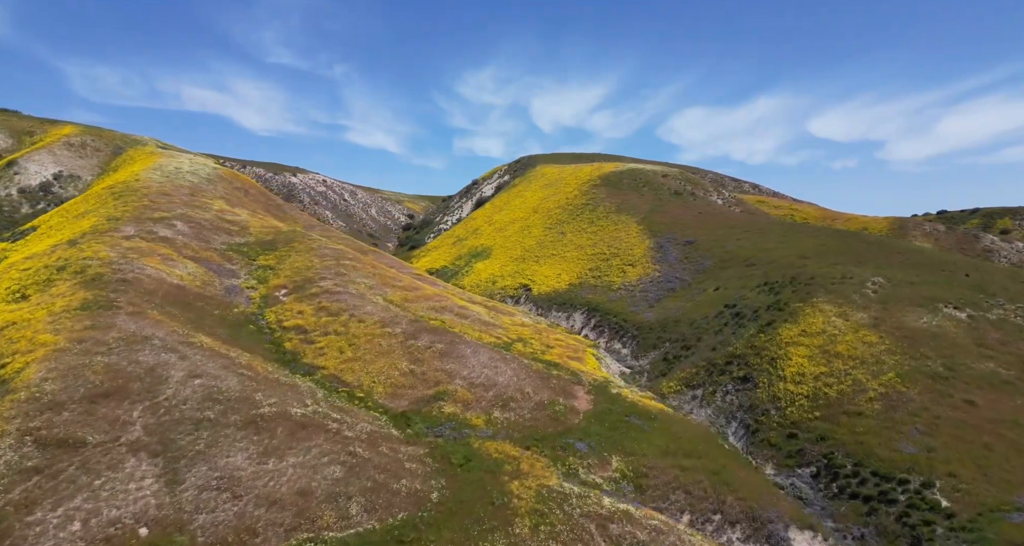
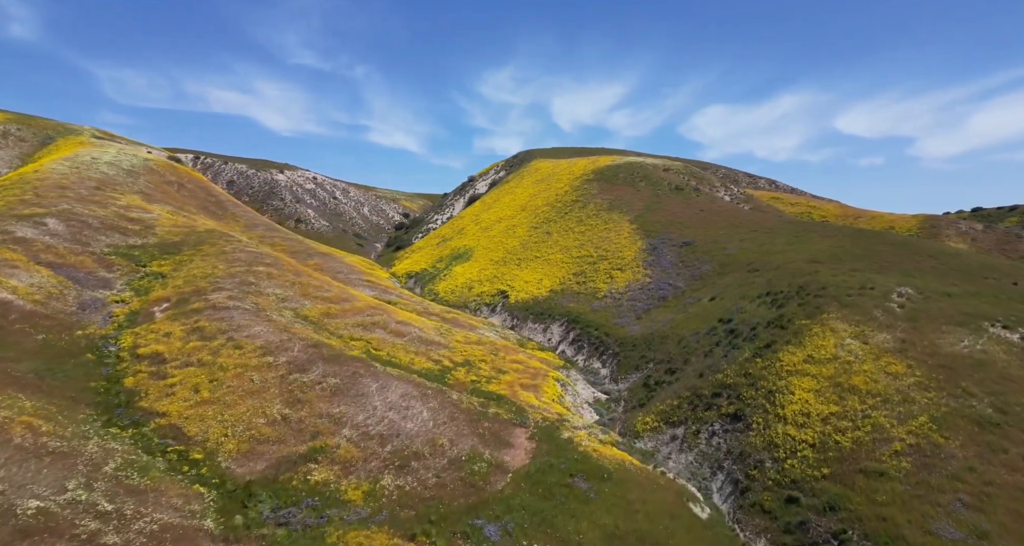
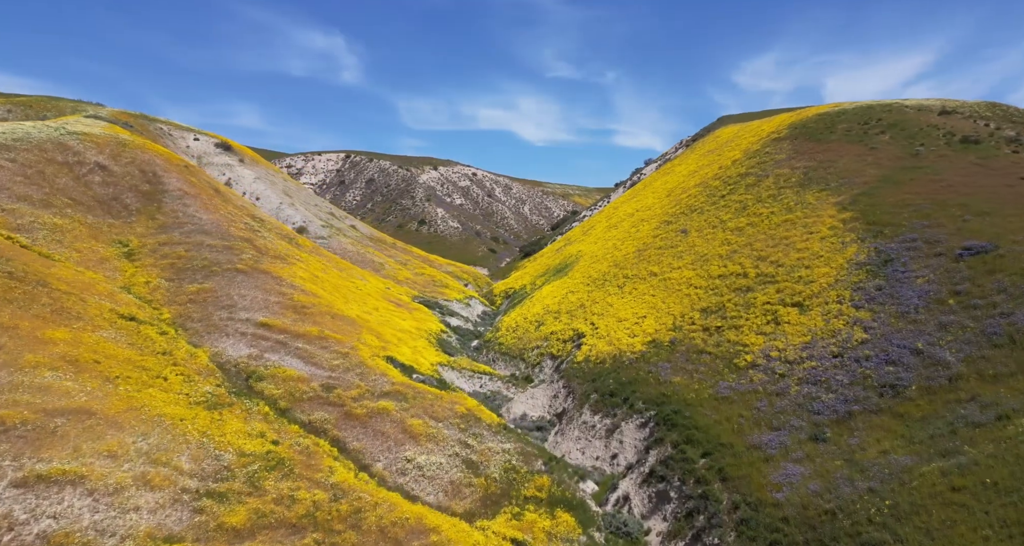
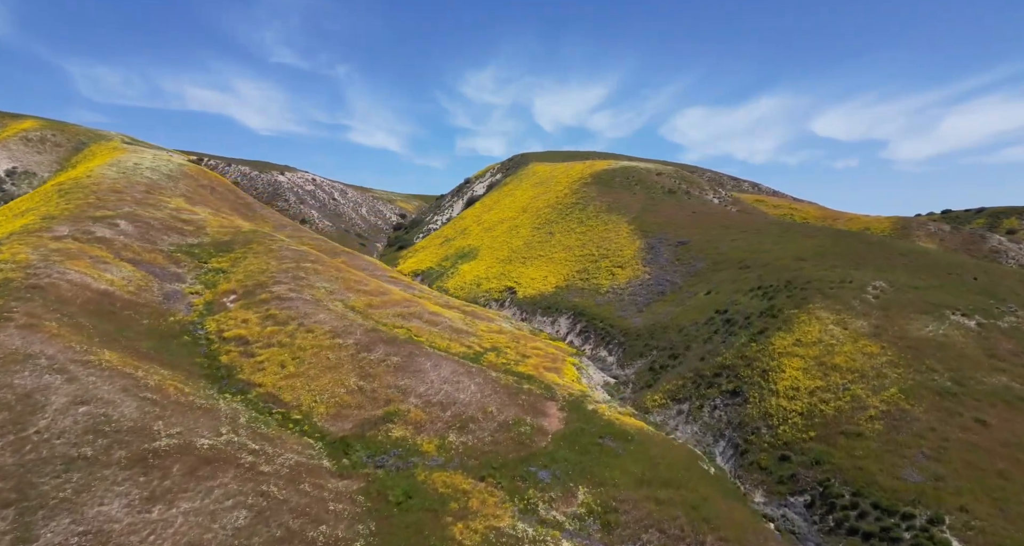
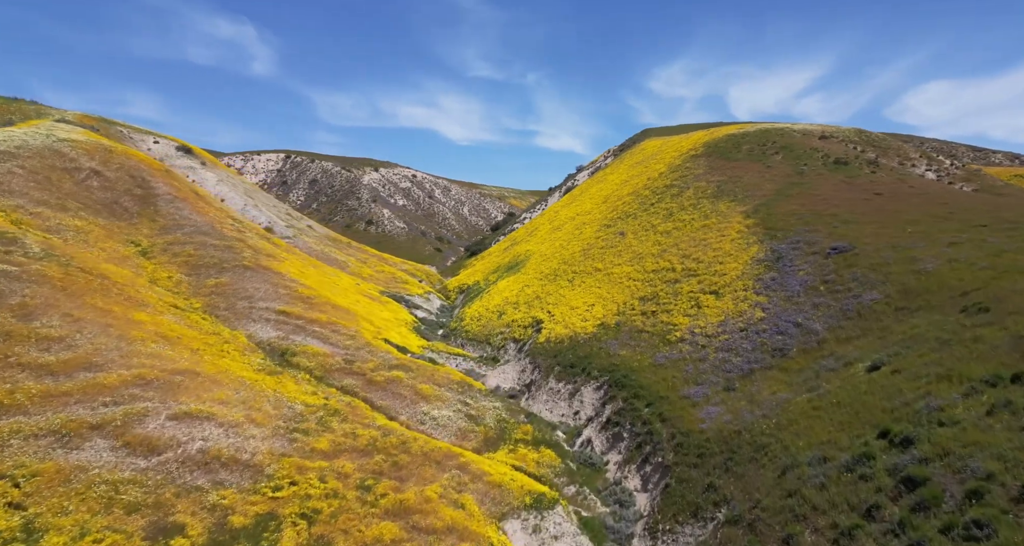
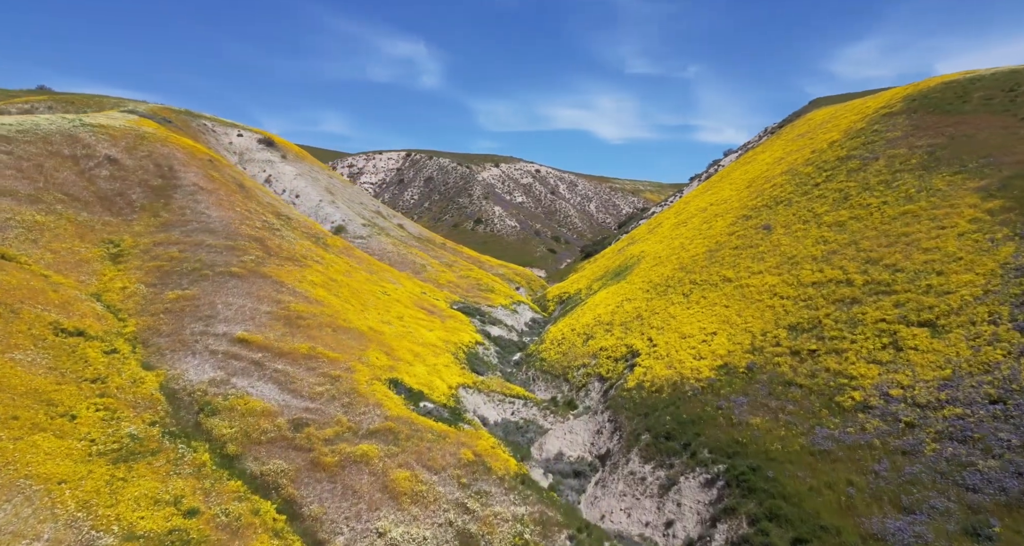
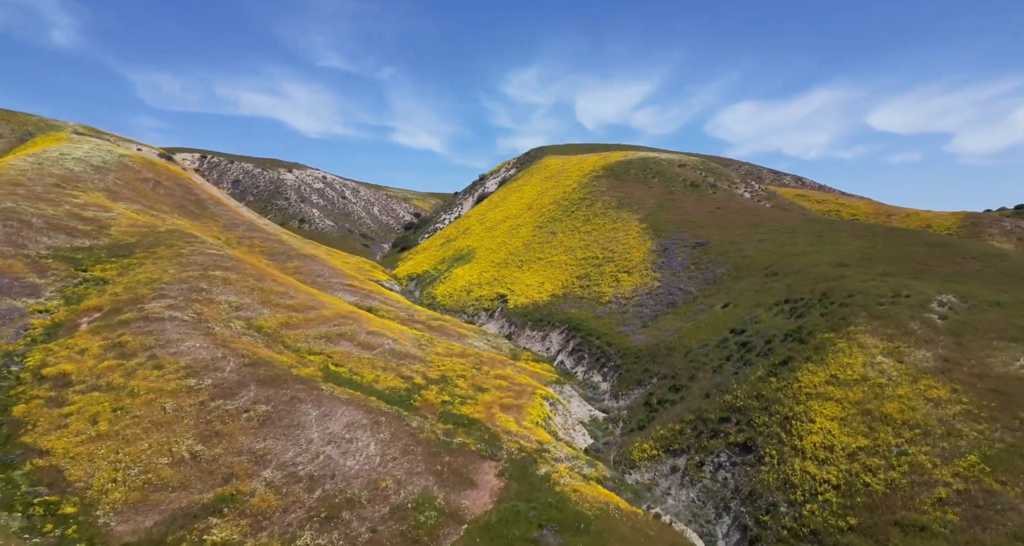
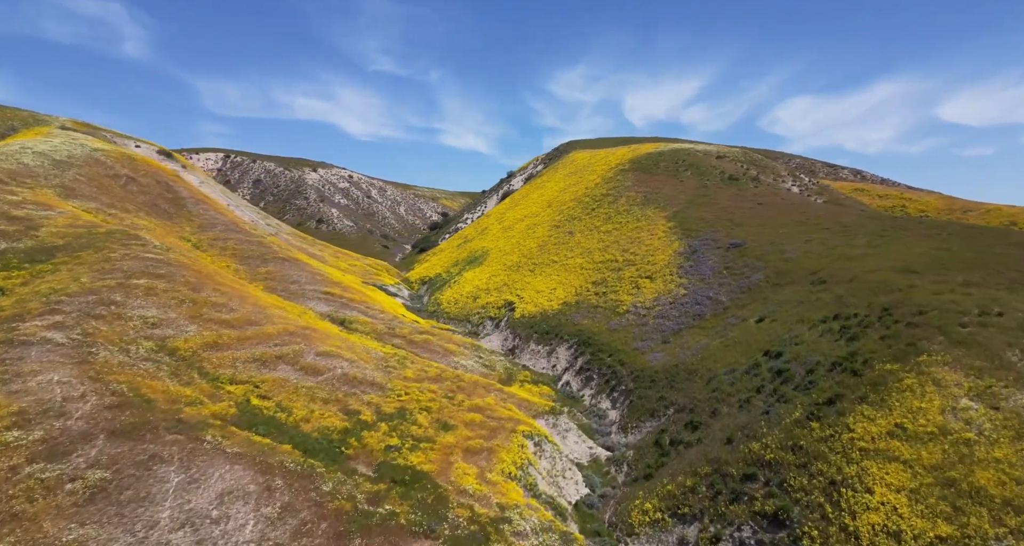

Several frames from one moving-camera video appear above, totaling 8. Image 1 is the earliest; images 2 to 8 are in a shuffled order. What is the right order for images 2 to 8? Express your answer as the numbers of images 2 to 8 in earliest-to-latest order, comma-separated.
4, 2, 7, 8, 5, 3, 6
